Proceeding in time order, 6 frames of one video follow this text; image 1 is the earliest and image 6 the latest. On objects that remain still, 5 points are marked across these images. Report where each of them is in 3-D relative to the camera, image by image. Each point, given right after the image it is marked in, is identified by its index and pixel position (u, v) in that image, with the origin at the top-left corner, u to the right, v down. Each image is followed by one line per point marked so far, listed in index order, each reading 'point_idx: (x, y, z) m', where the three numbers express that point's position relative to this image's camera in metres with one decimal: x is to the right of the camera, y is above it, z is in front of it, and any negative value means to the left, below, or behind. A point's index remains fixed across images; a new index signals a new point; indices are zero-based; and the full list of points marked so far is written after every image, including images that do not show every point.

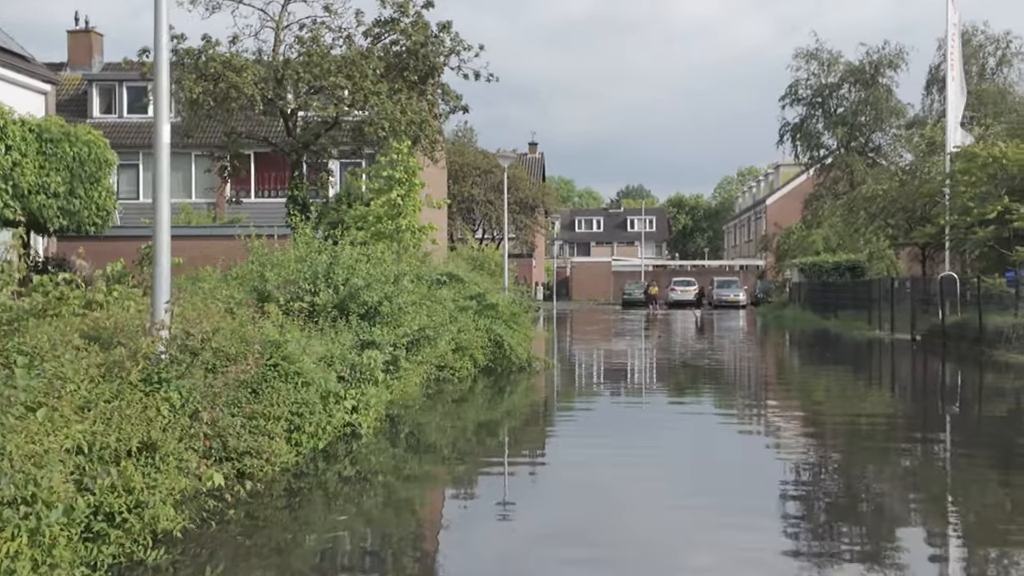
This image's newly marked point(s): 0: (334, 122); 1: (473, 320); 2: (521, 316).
0: (-3.4, +3.0, +18.4) m
1: (-0.6, -0.5, +14.5) m
2: (+0.1, -0.5, +16.3) m
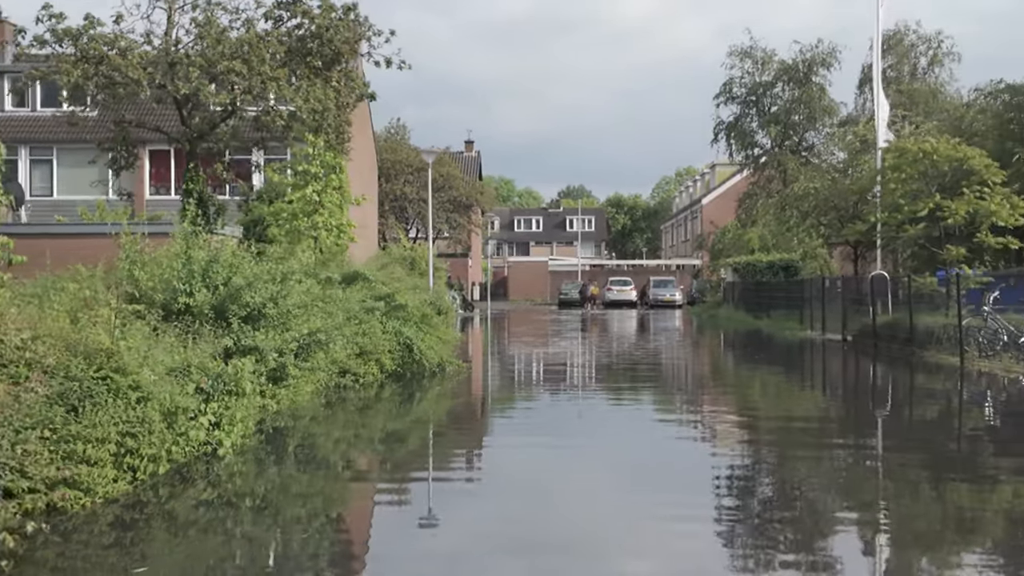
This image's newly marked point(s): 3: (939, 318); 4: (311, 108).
0: (-4.8, +3.0, +17.3) m
1: (-1.8, -0.5, +13.6) m
2: (-1.2, -0.5, +15.4) m
3: (+7.7, -0.5, +18.2) m
4: (-3.4, +3.1, +17.1) m
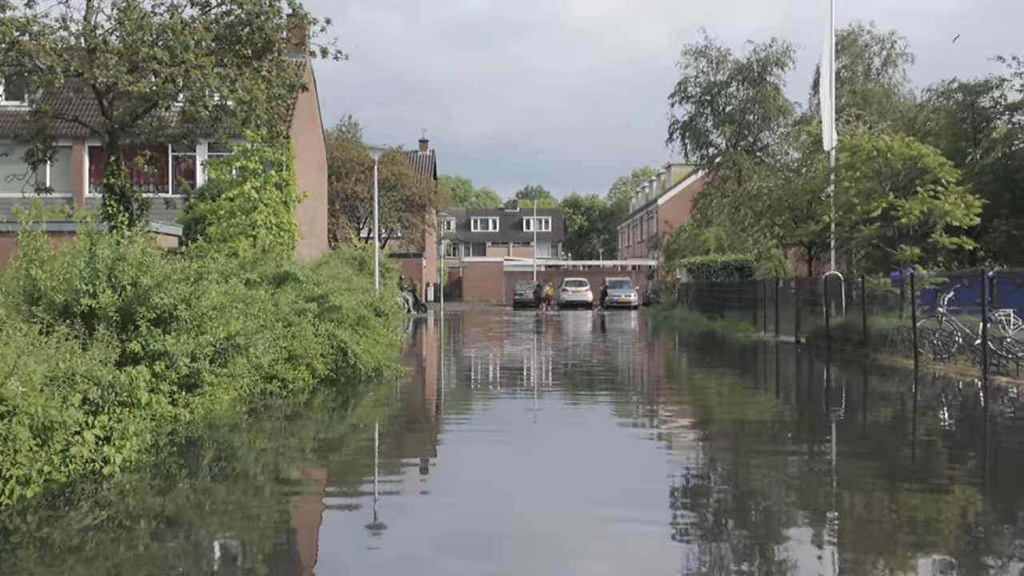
0: (-5.7, +3.0, +16.5) m
1: (-2.5, -0.5, +12.9) m
2: (-2.0, -0.5, +14.7) m
3: (+6.7, -0.6, +17.8) m
4: (-4.3, +3.0, +16.4) m
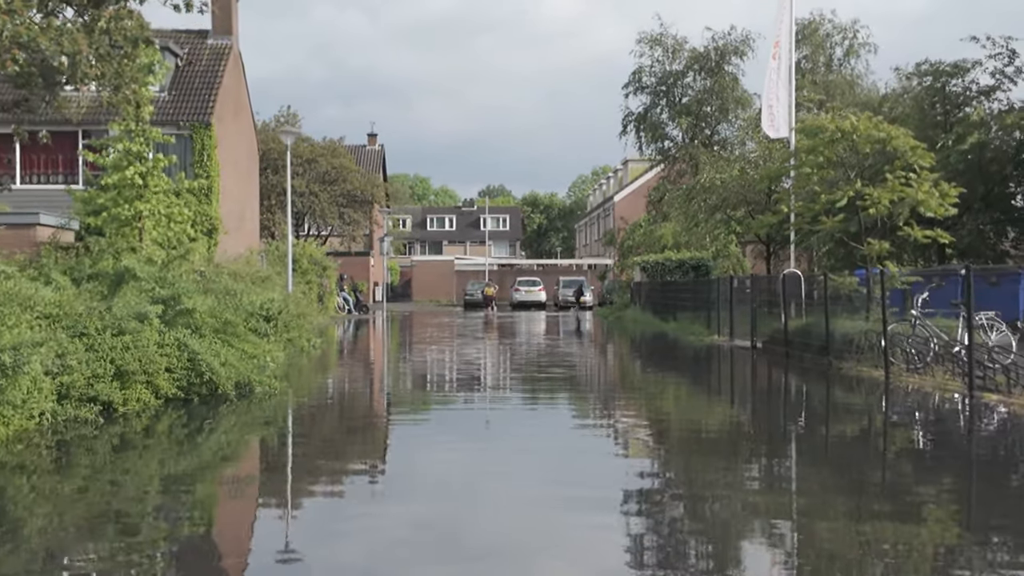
0: (-7.0, +3.0, +14.1) m
1: (-3.6, -0.5, +10.6) m
2: (-3.2, -0.5, +12.5) m
3: (+5.4, -0.5, +15.9) m
4: (-5.5, +3.1, +14.0) m
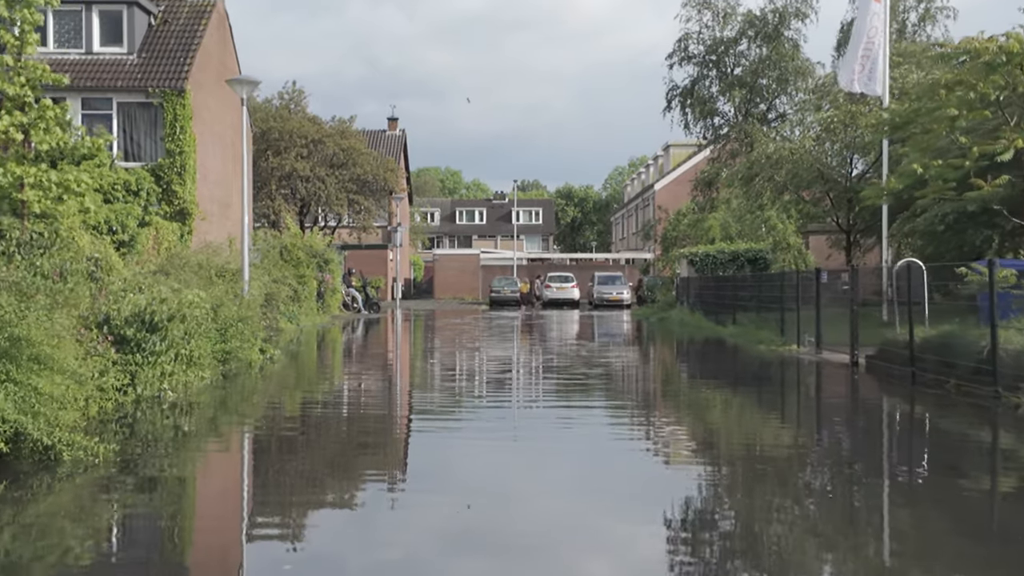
0: (-6.9, +3.1, +9.7) m
1: (-3.7, -0.4, +6.1) m
2: (-3.2, -0.4, +8.0) m
3: (+5.6, -0.5, +11.1) m
4: (-5.4, +3.1, +9.6) m
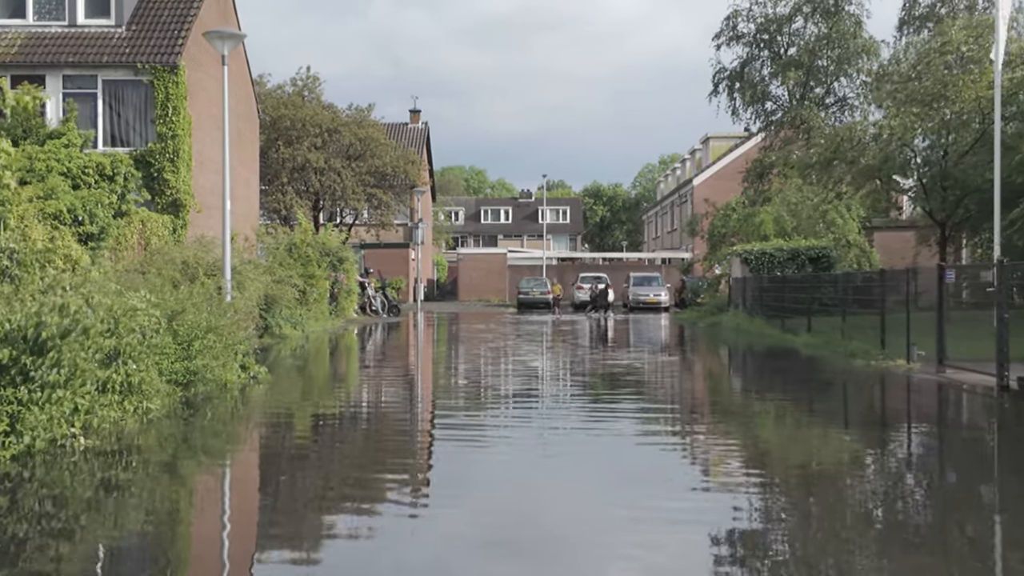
0: (-6.5, +3.1, +6.9) m
1: (-3.3, -0.4, +3.2) m
2: (-2.8, -0.4, +5.0) m
3: (+6.0, -0.5, +7.9) m
4: (-5.0, +3.1, +6.7) m
